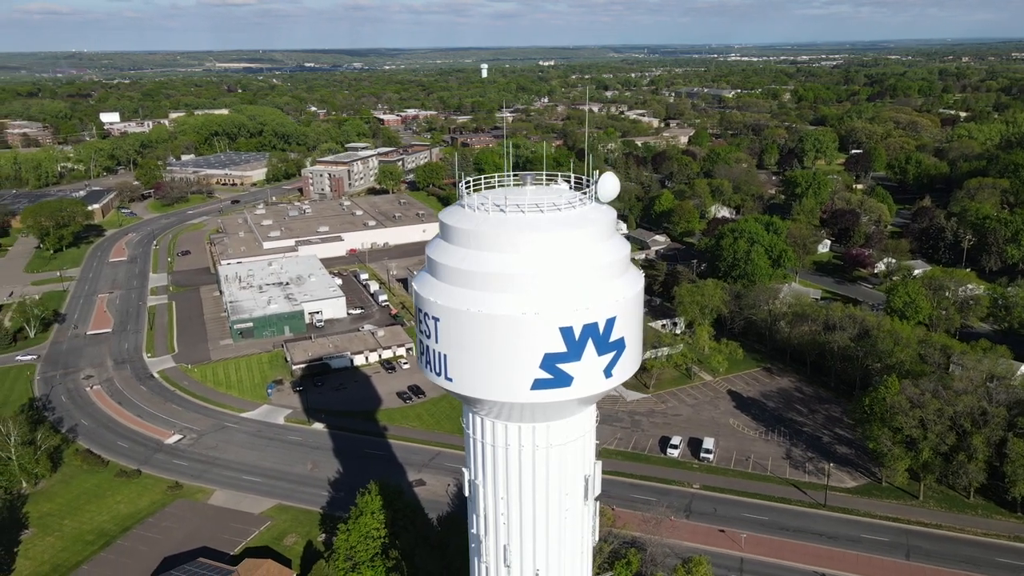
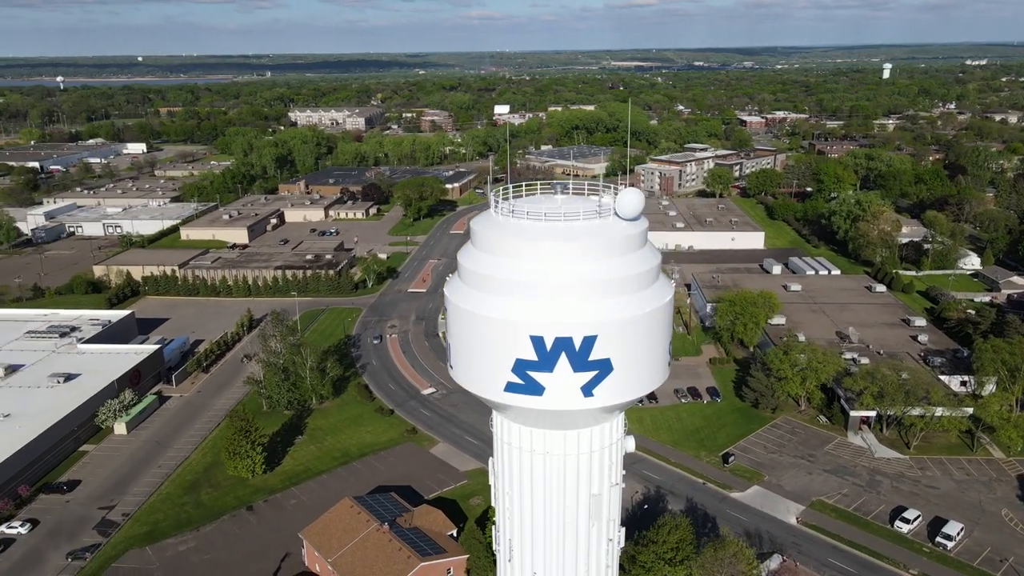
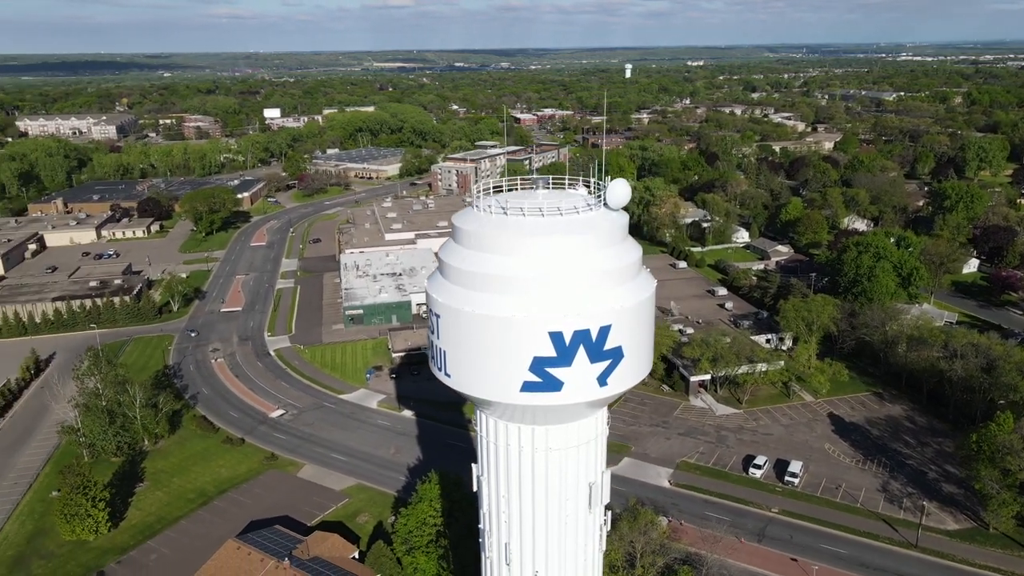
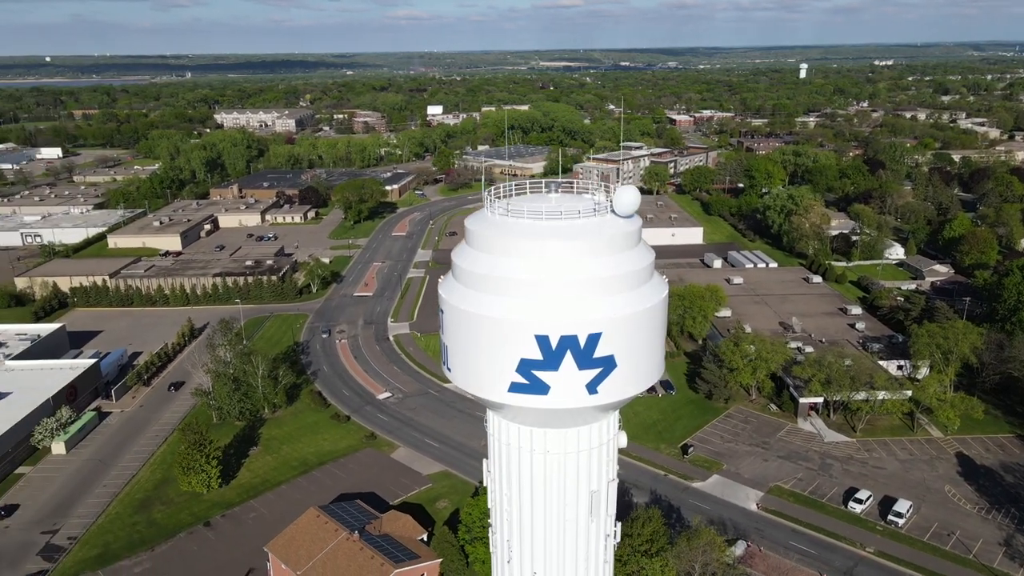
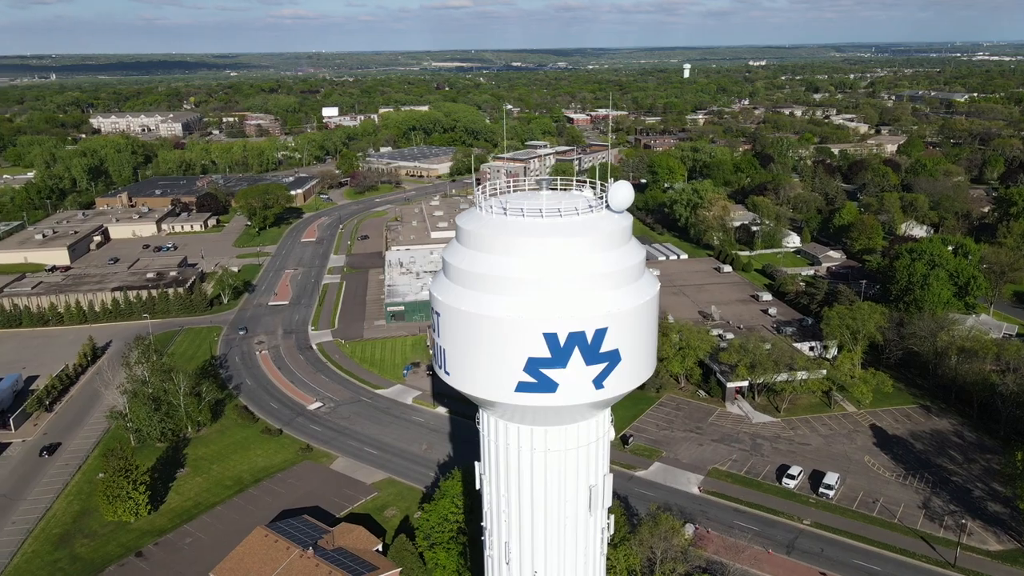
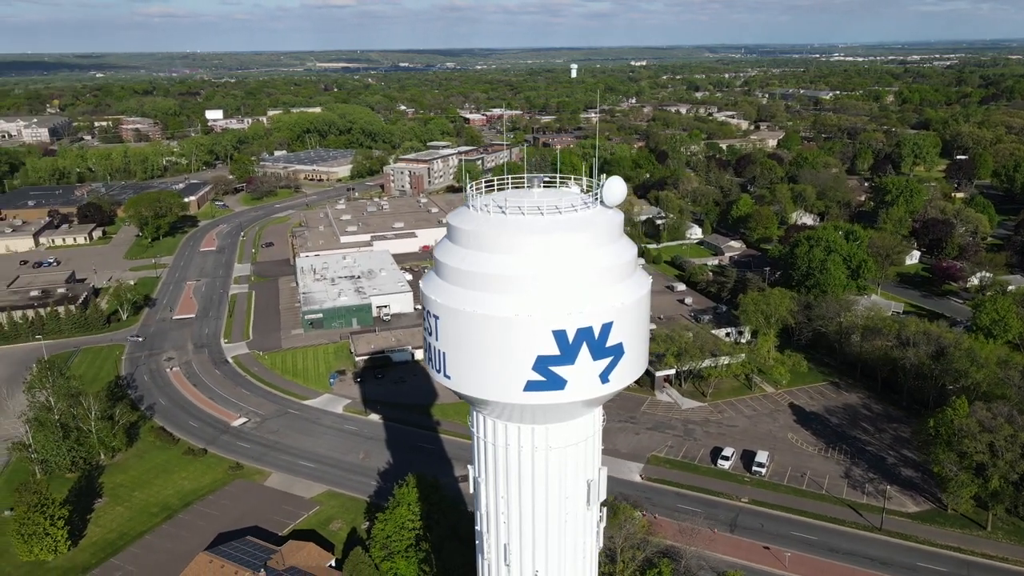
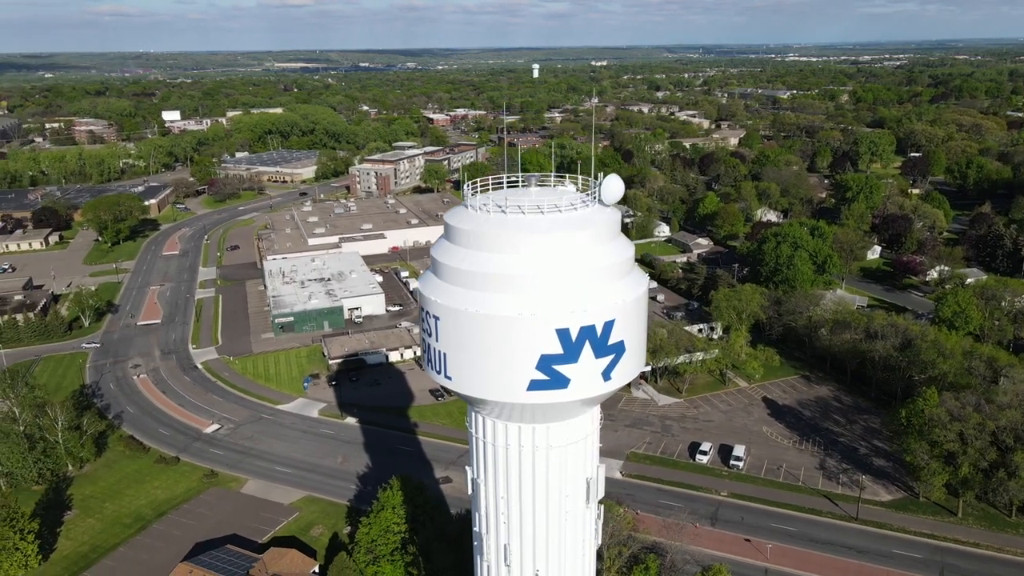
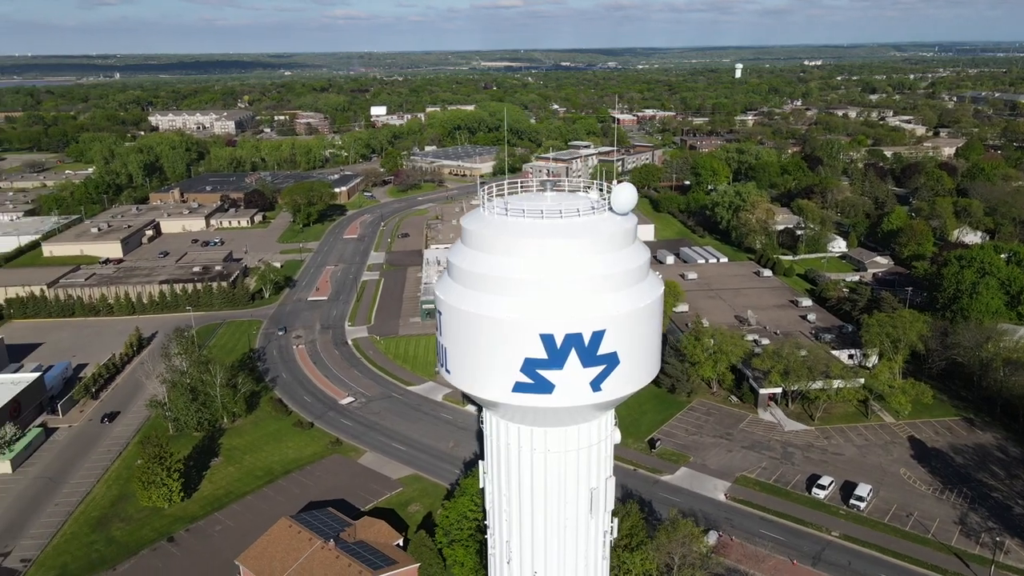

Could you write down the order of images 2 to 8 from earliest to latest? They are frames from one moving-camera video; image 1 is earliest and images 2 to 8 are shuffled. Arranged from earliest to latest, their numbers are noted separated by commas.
7, 6, 3, 5, 8, 4, 2
